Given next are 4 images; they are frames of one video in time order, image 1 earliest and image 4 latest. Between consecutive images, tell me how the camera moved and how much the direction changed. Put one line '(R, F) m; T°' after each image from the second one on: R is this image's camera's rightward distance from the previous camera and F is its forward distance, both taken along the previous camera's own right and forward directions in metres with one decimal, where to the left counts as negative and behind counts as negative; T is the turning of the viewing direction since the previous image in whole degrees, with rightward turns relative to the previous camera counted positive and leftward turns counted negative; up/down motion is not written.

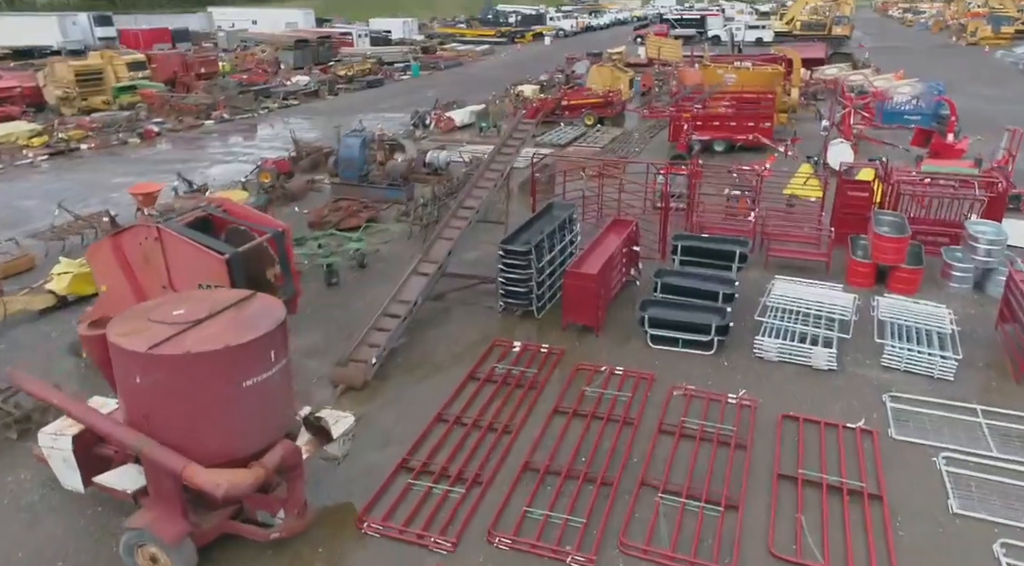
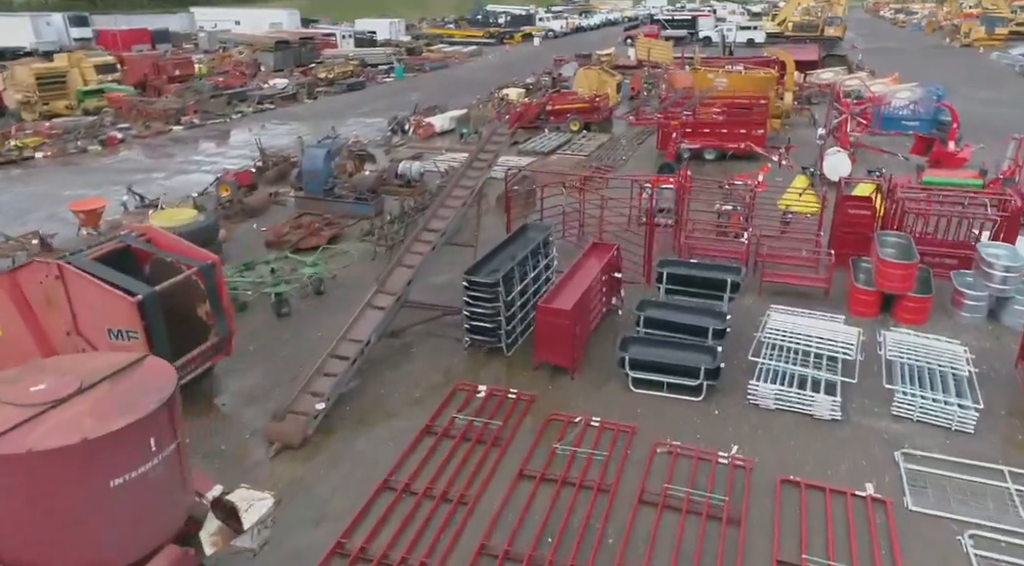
(+0.3, +1.0) m; +1°
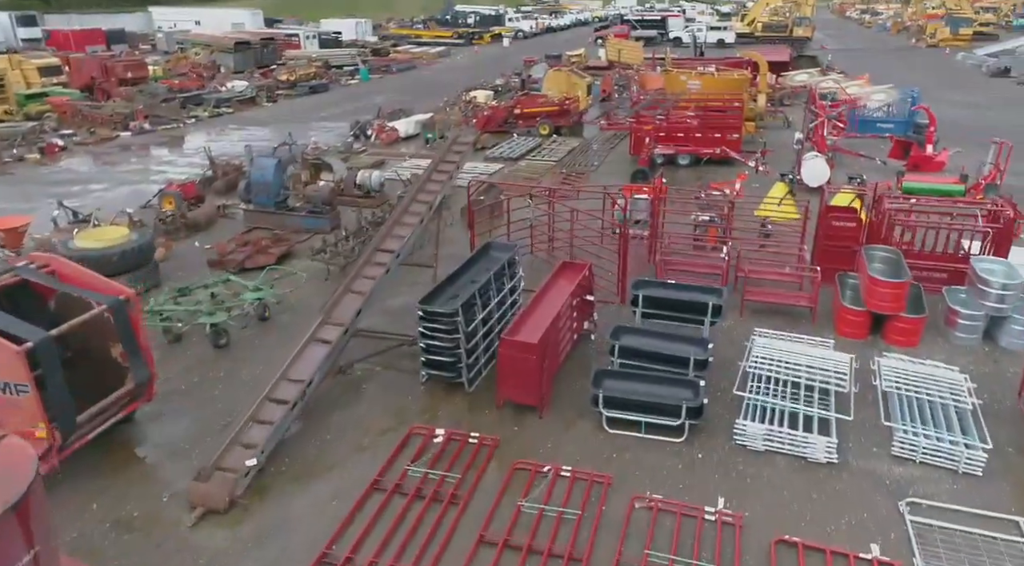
(+0.2, +0.9) m; +2°
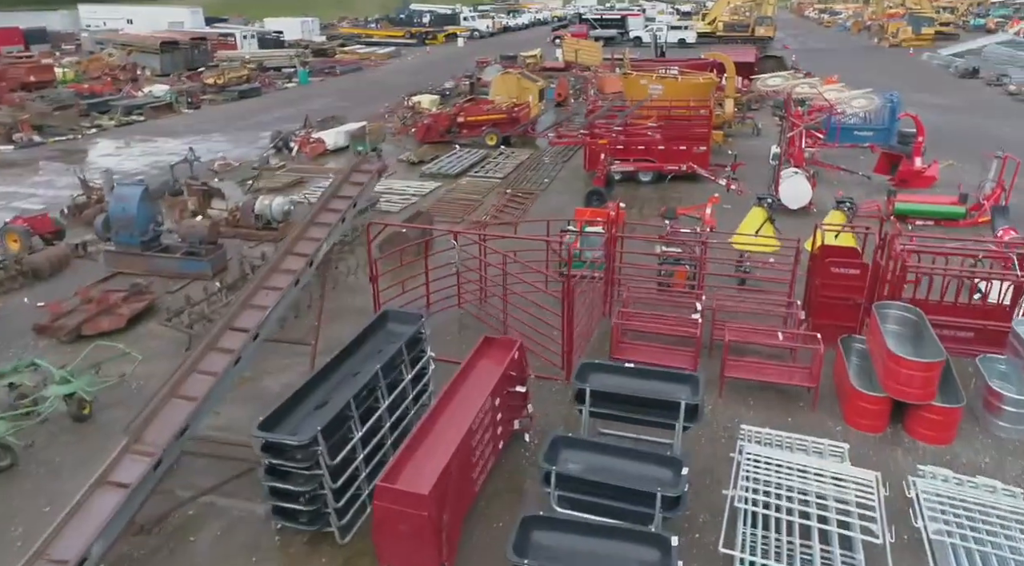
(+0.6, +2.5) m; +3°
